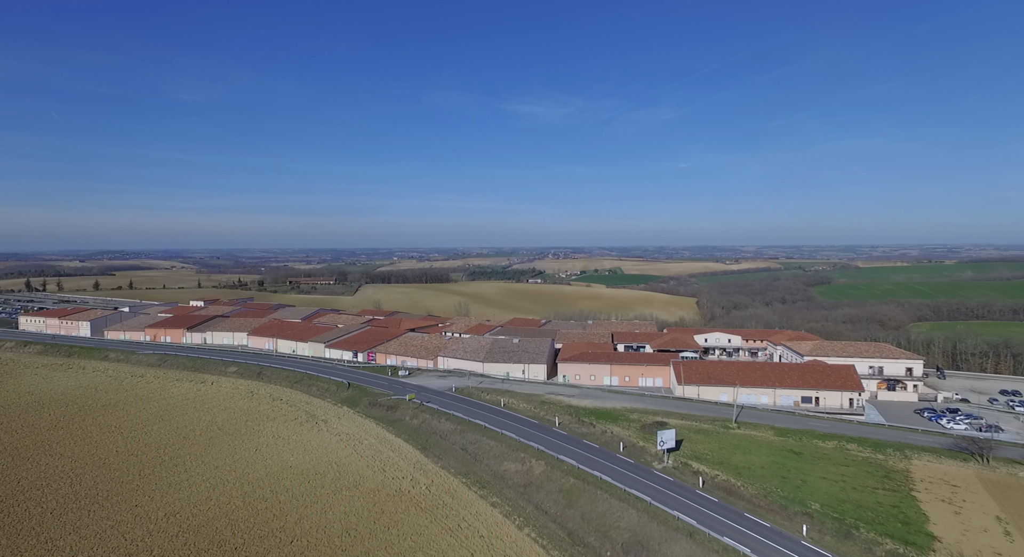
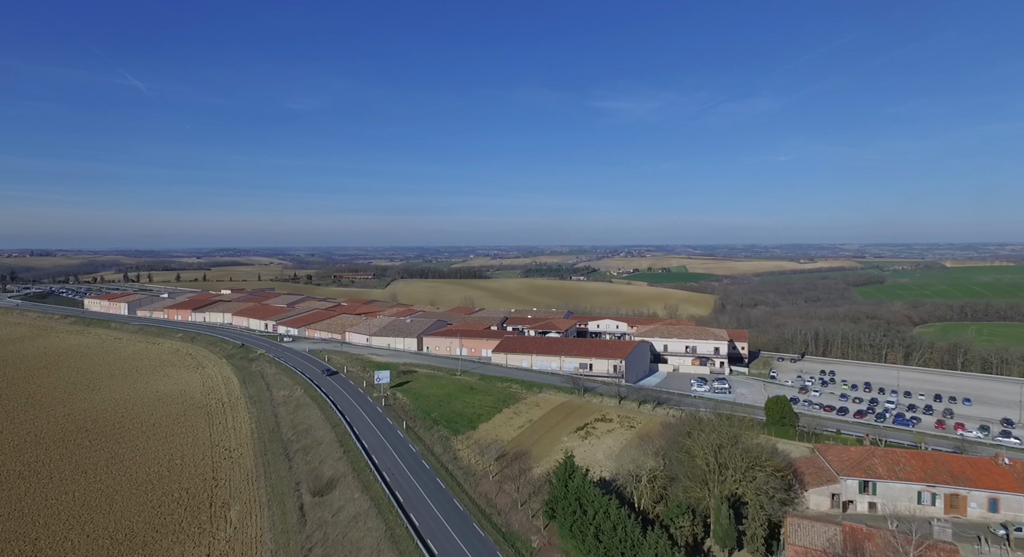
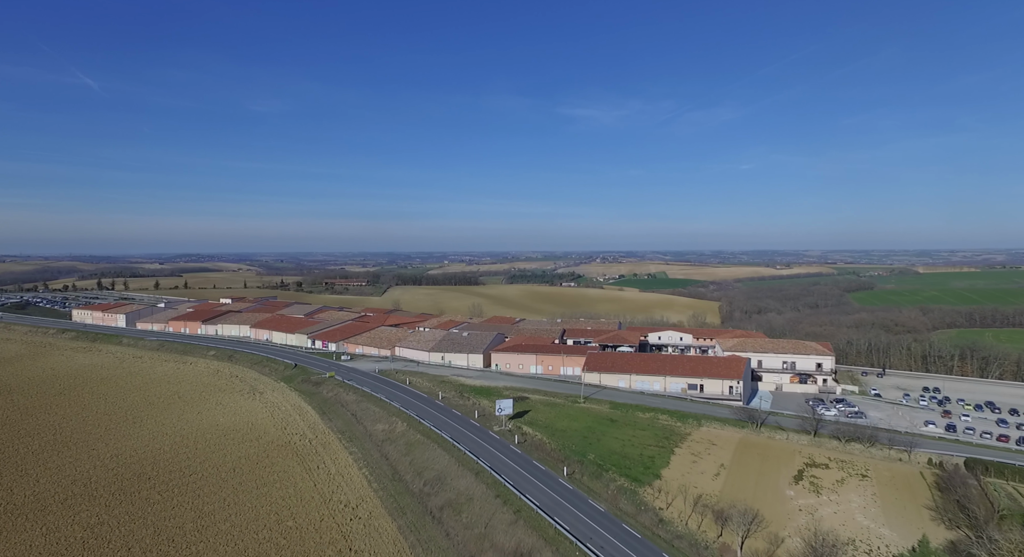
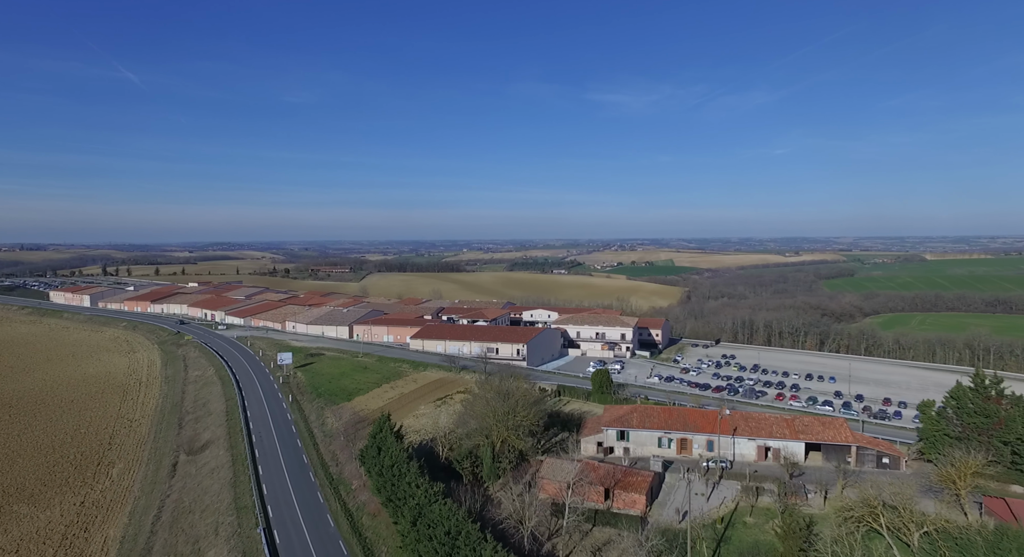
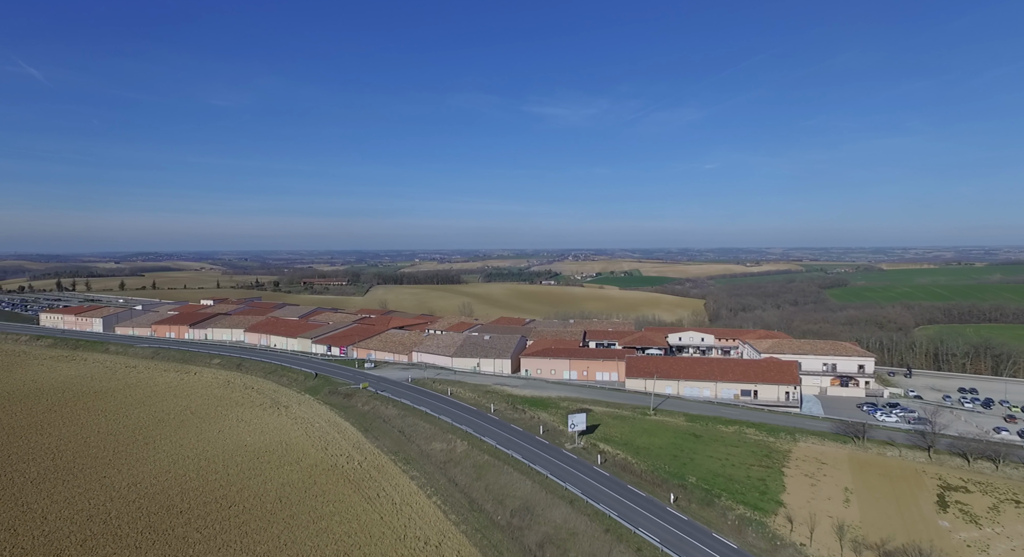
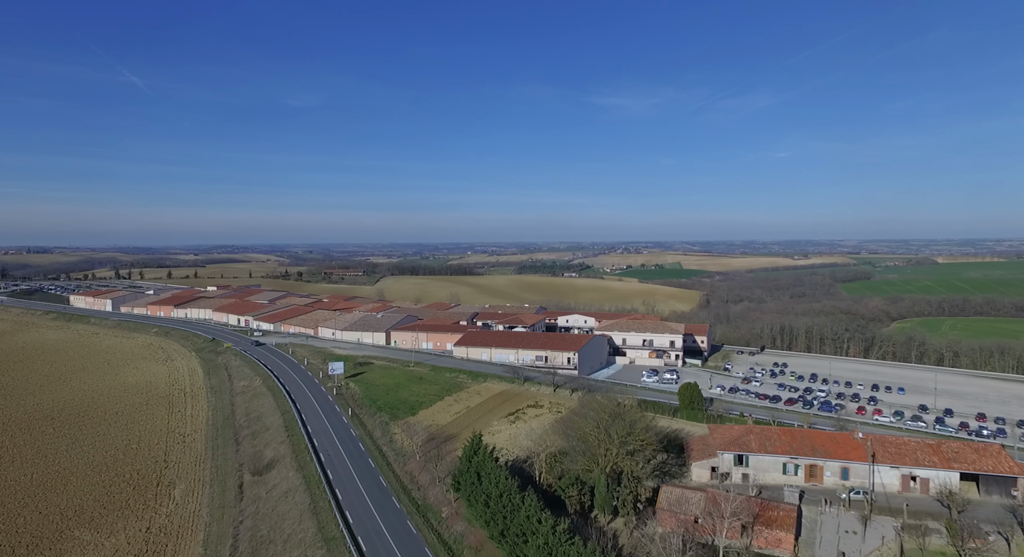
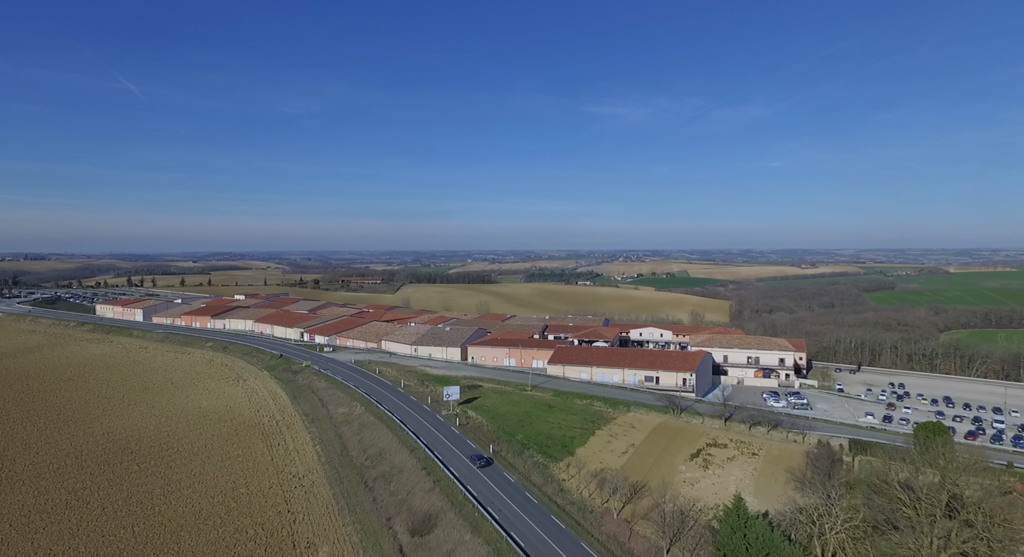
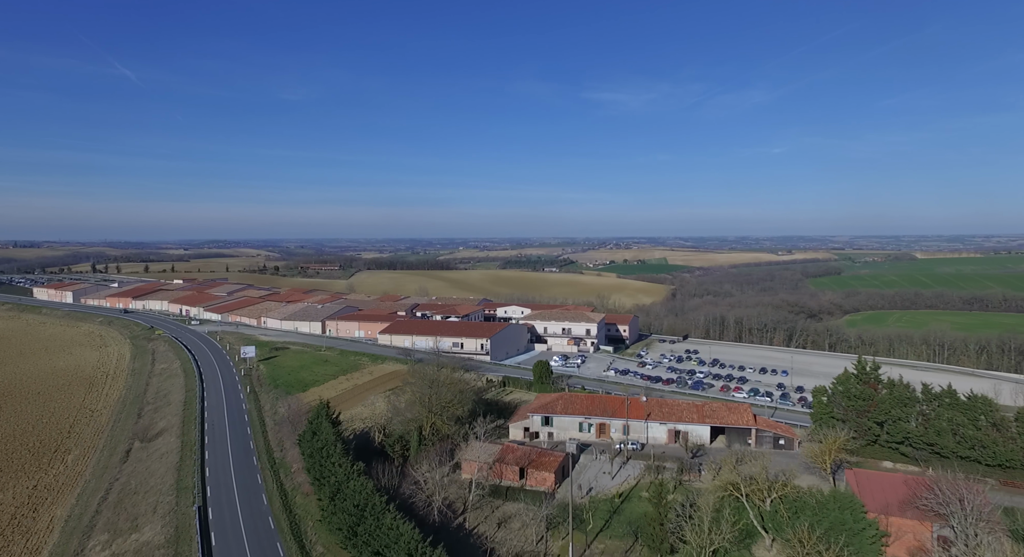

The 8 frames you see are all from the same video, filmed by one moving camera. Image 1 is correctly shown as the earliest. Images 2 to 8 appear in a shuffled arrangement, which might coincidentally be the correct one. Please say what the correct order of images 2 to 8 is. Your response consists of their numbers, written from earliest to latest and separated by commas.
5, 3, 7, 2, 6, 4, 8
